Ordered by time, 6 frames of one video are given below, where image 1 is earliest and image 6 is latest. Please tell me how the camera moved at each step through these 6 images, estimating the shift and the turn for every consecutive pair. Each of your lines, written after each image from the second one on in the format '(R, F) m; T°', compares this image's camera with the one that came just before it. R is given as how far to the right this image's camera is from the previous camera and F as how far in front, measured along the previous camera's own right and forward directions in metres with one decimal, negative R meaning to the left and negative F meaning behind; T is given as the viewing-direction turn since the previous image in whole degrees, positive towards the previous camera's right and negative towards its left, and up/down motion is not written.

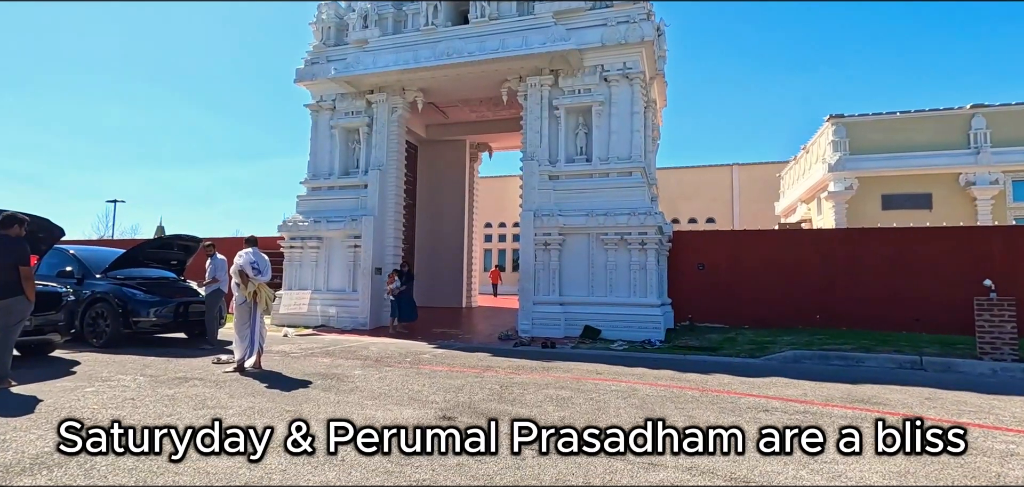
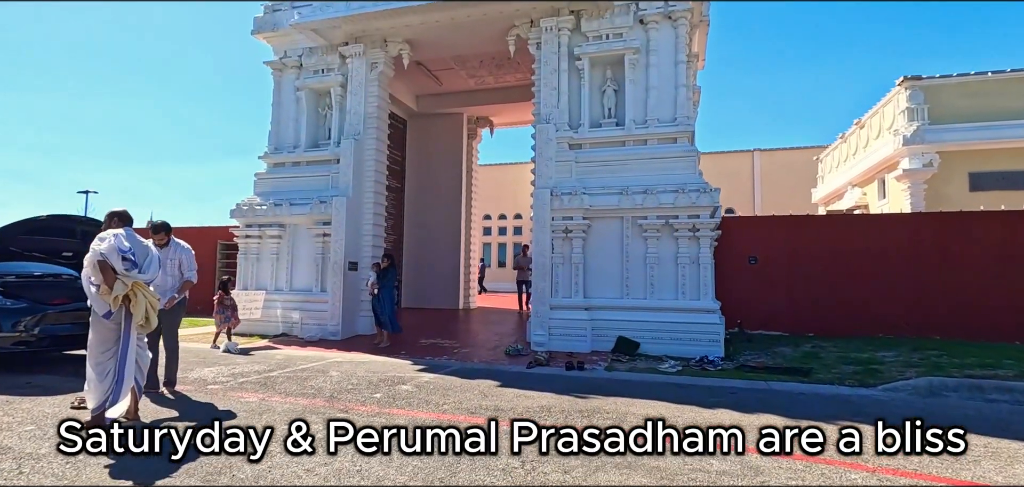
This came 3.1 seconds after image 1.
(-0.2, +2.5) m; 0°
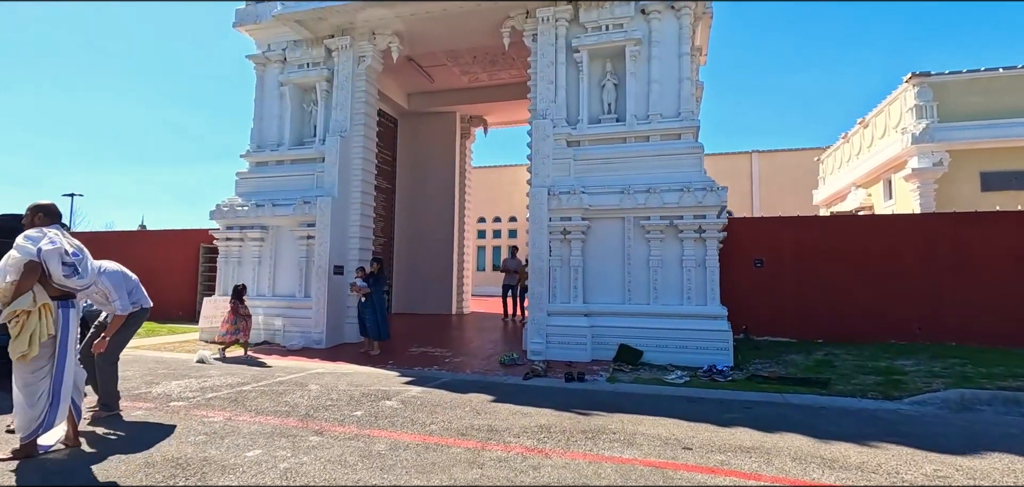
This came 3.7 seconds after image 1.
(0.0, +0.5) m; +1°
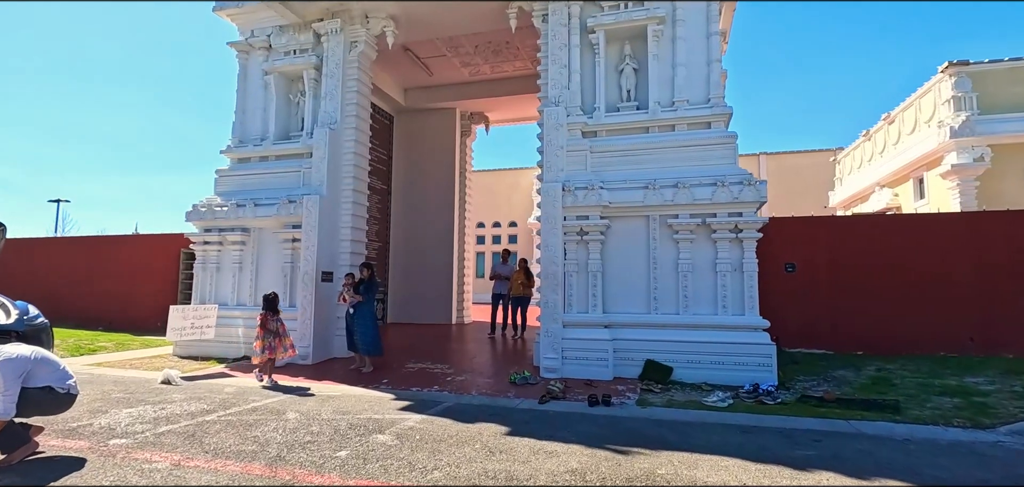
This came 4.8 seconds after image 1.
(-0.2, +0.9) m; 0°
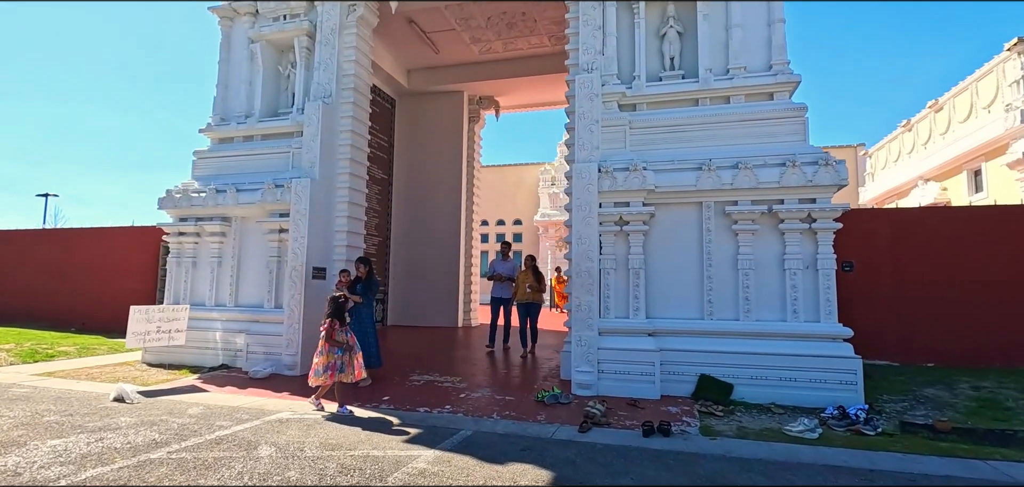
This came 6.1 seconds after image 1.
(-0.3, +1.1) m; 0°
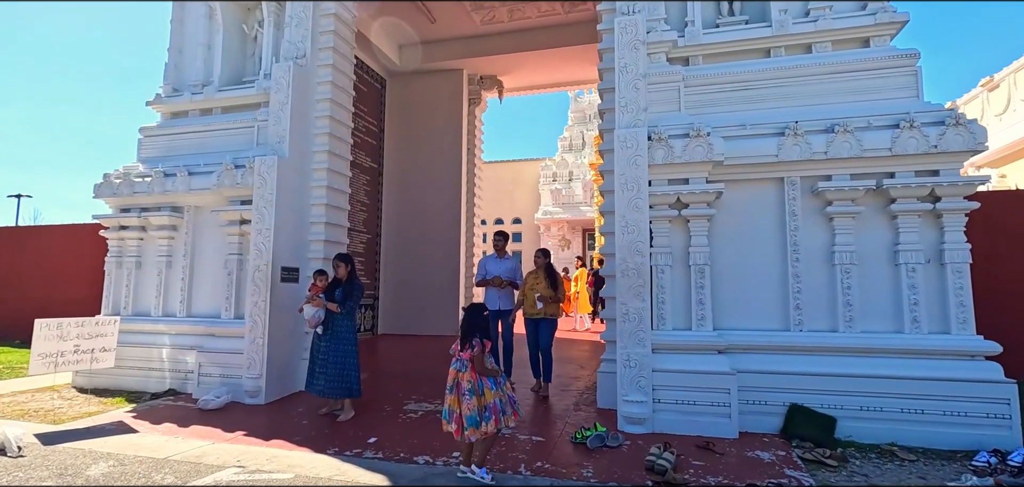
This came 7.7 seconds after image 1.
(-0.3, +1.4) m; +1°
